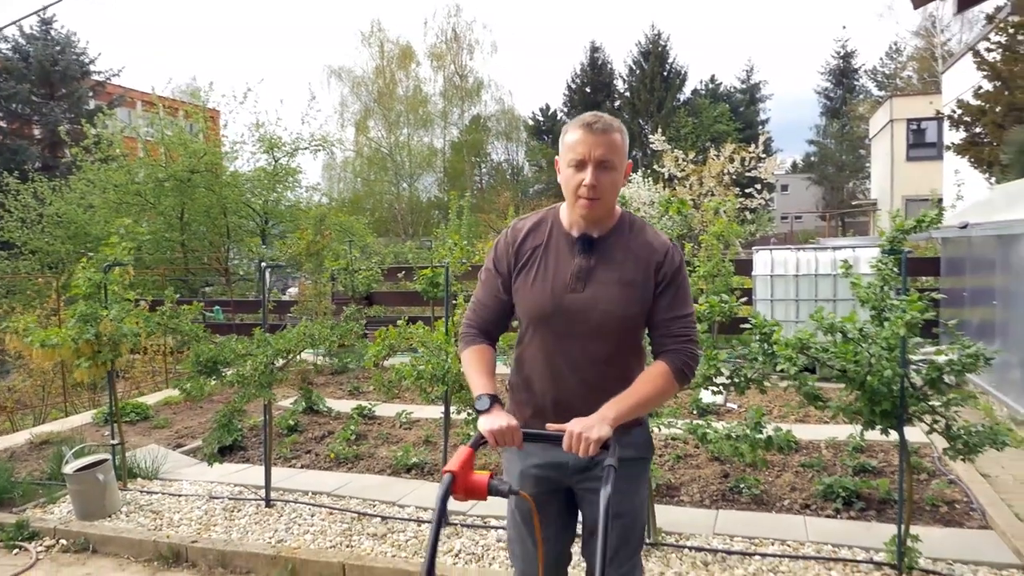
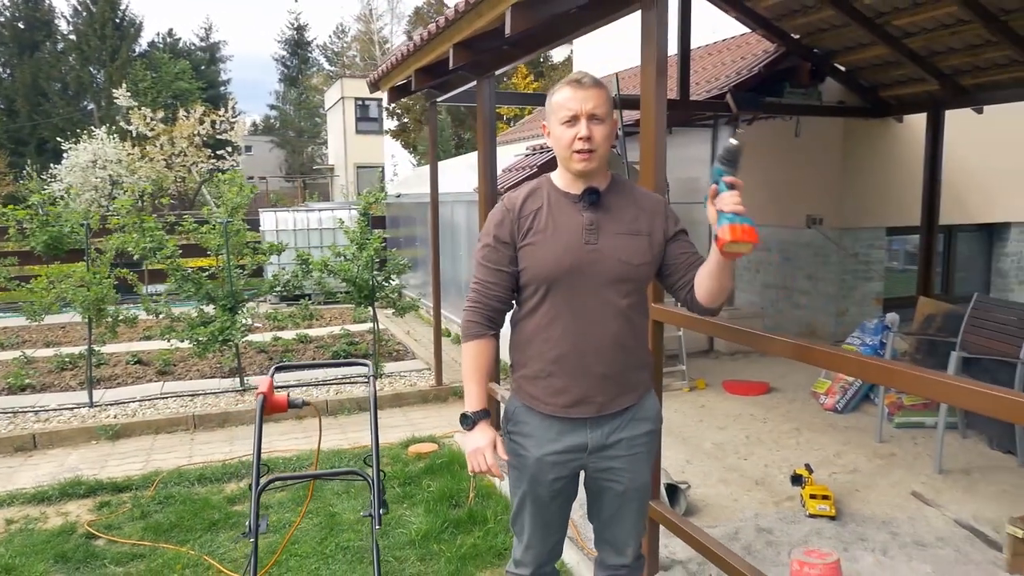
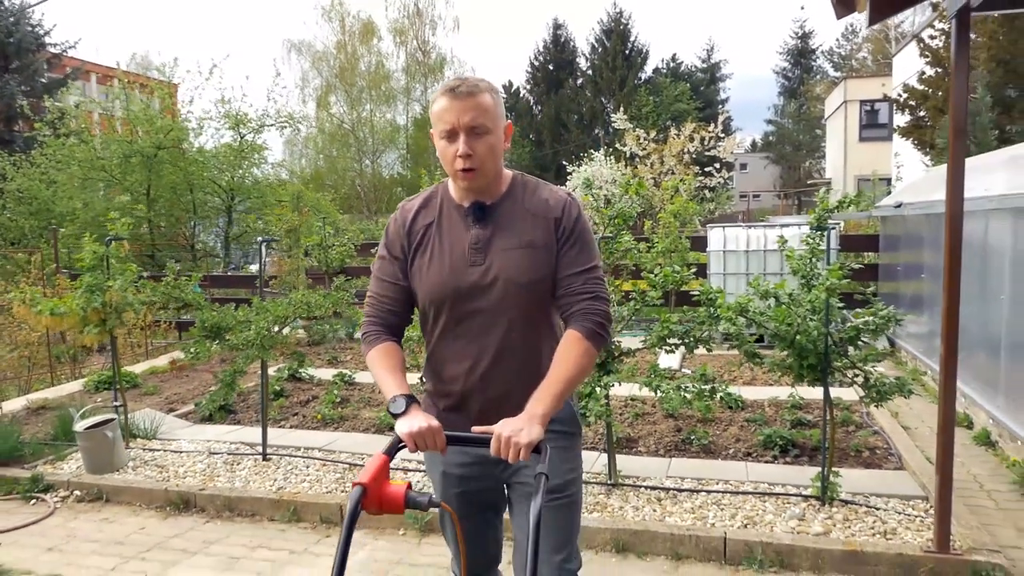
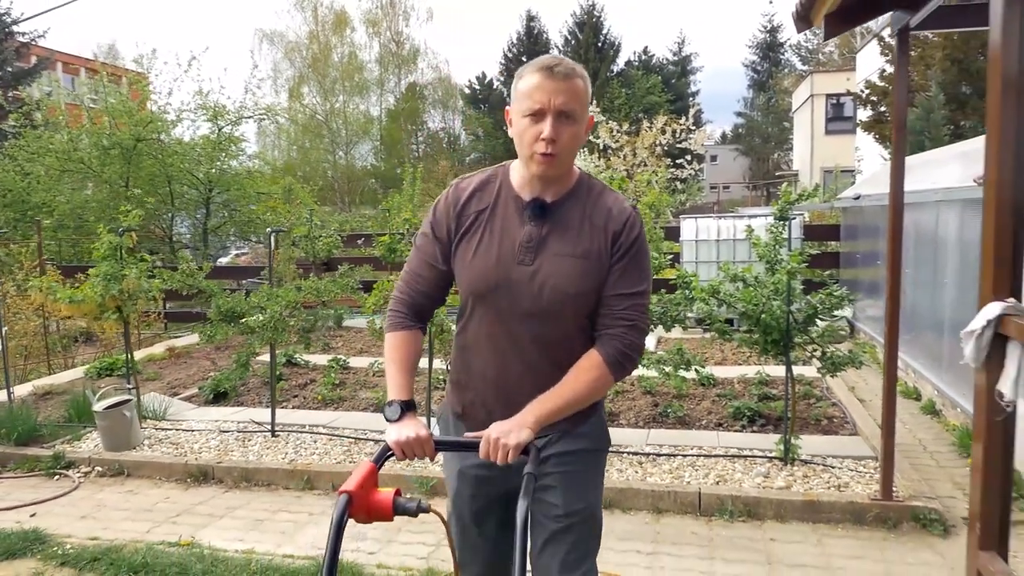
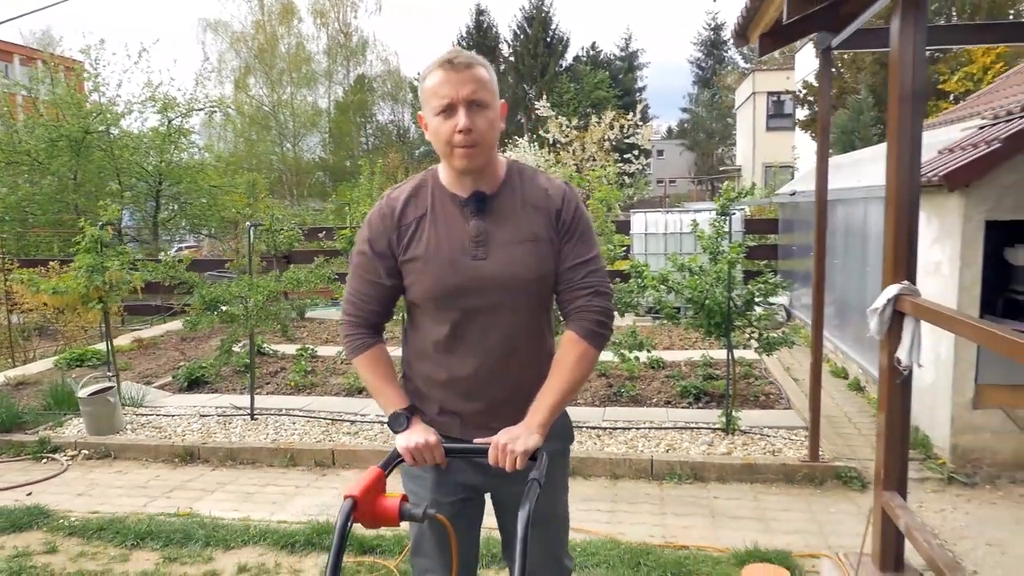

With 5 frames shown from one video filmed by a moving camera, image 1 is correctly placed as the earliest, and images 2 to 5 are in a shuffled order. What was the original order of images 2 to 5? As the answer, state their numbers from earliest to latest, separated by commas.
3, 4, 5, 2
